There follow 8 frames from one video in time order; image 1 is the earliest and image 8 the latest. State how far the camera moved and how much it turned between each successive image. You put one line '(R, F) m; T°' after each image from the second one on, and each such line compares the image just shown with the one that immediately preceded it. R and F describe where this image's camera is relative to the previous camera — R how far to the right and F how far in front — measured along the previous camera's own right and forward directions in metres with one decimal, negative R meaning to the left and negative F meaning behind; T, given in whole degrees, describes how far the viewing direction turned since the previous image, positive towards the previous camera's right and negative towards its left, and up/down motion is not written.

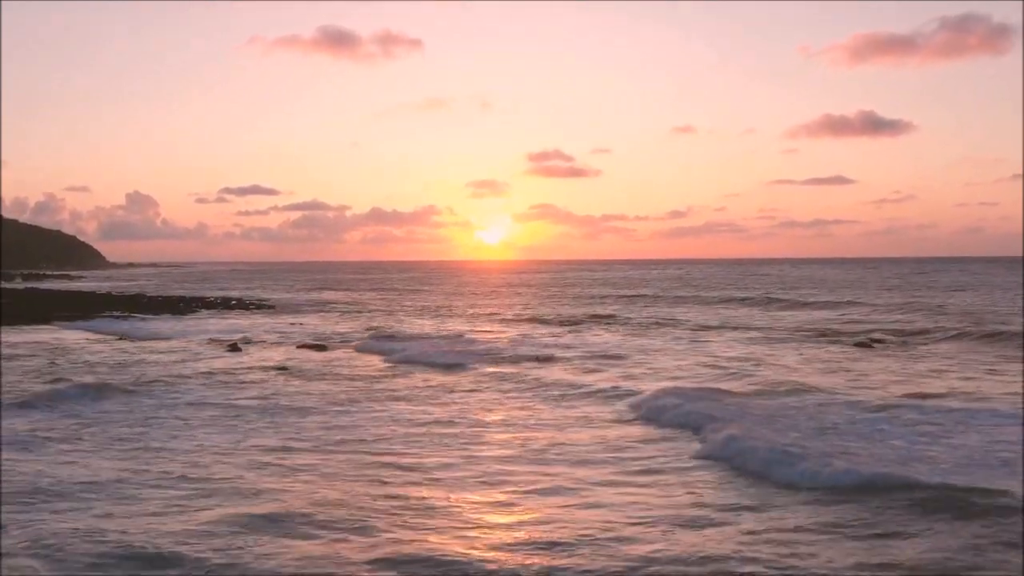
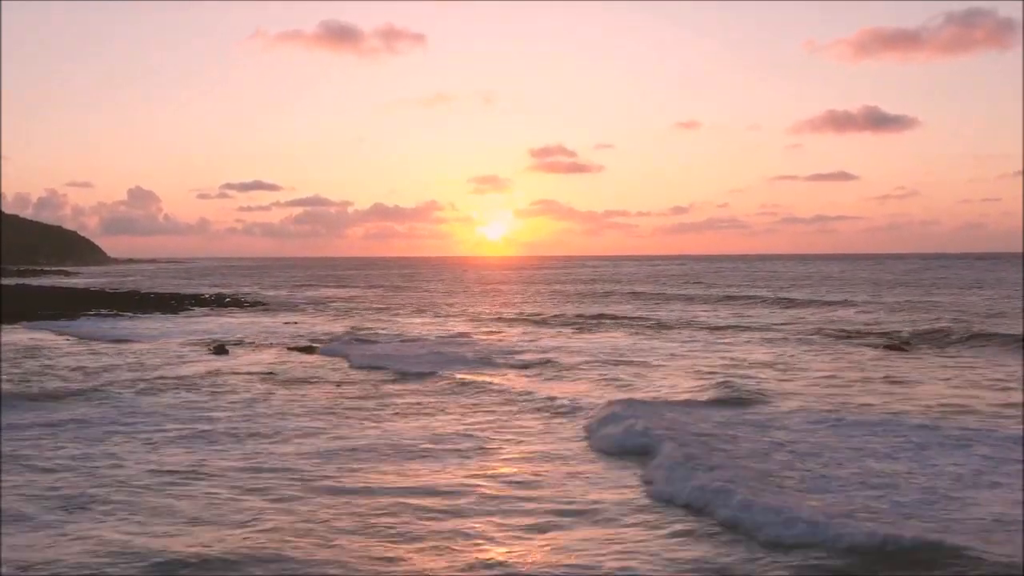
(-0.1, +1.9) m; 0°
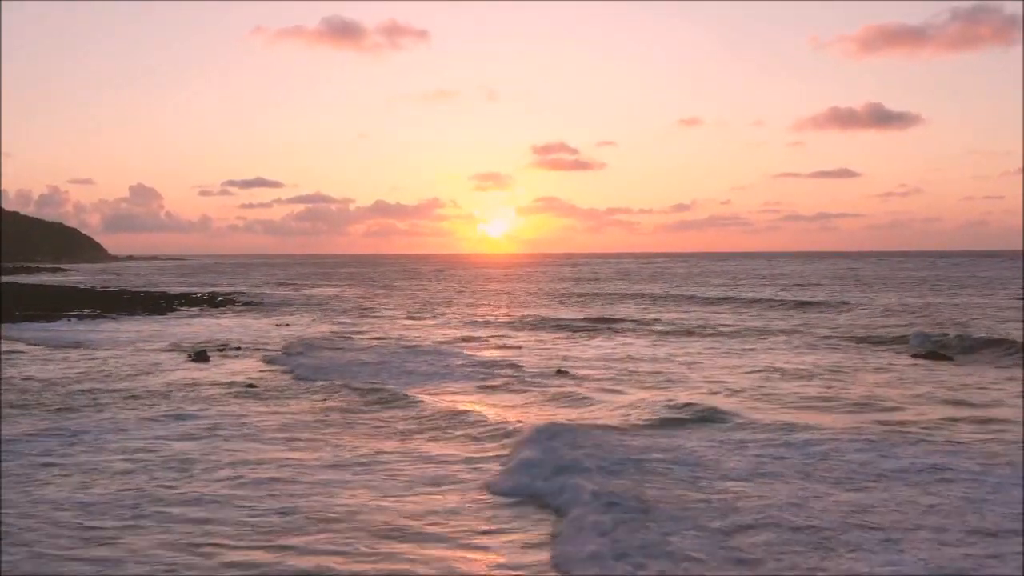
(-0.1, +2.4) m; 0°
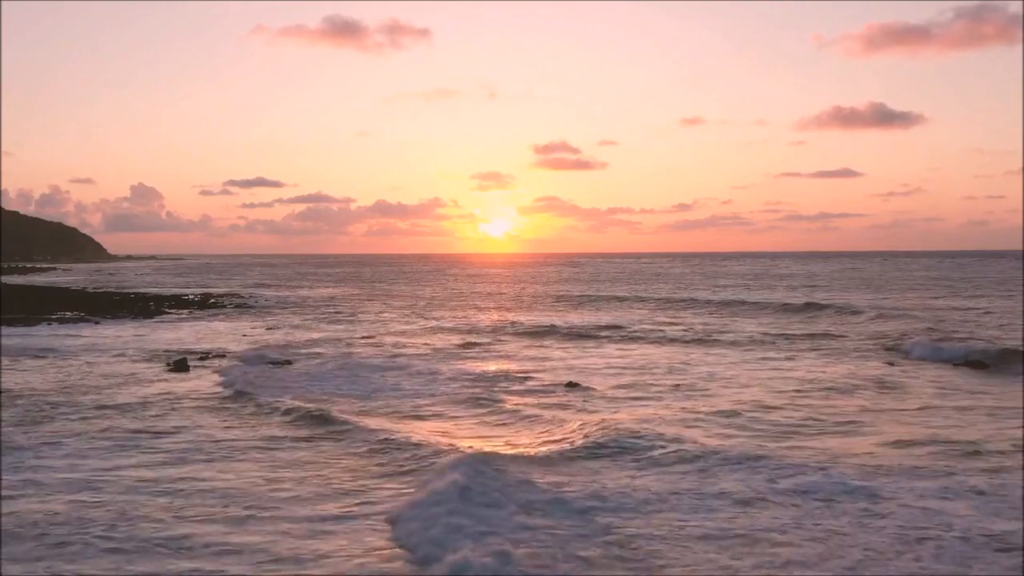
(-0.1, +2.1) m; 0°
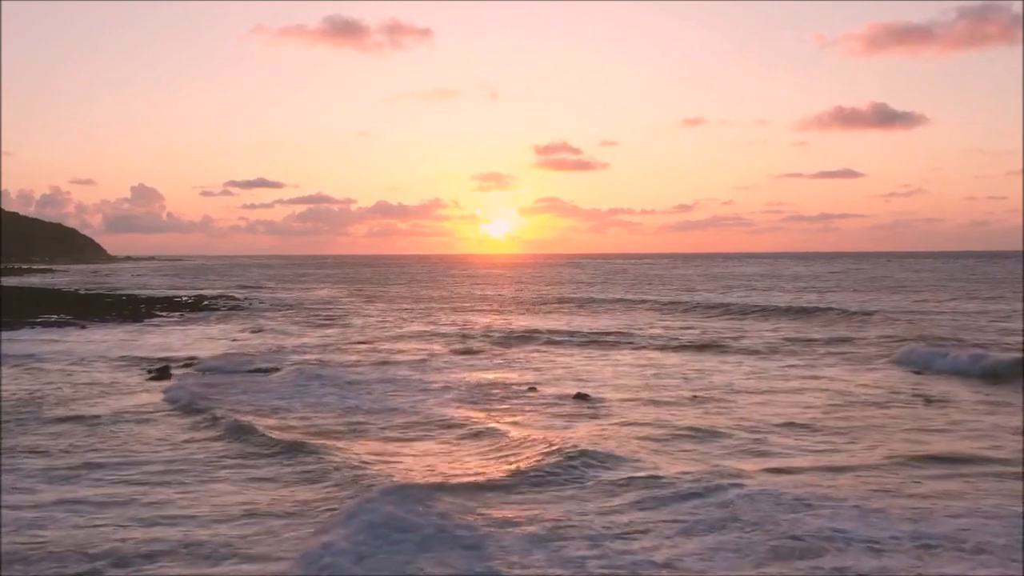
(-0.1, +1.6) m; 0°
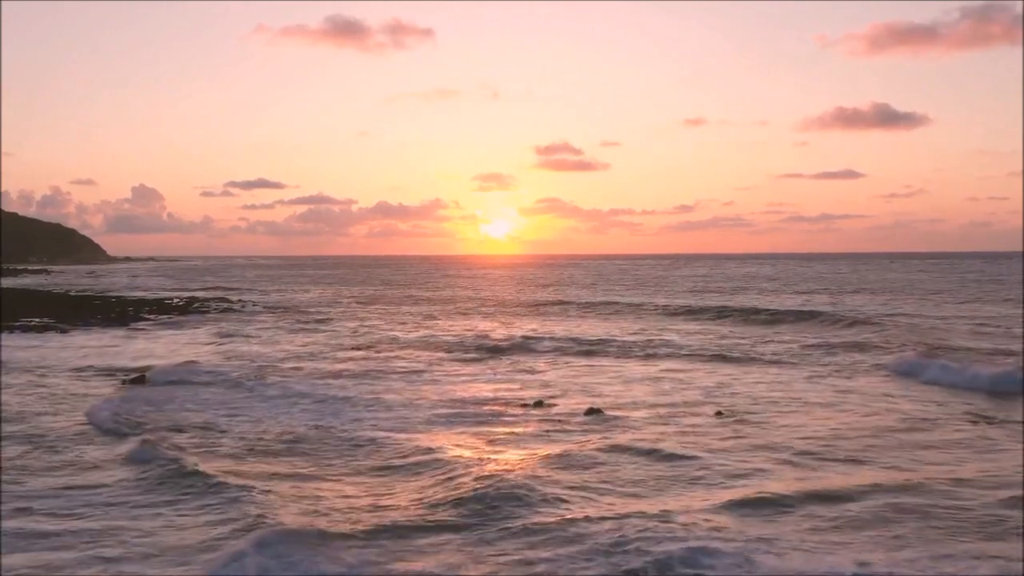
(-0.1, +1.8) m; 0°
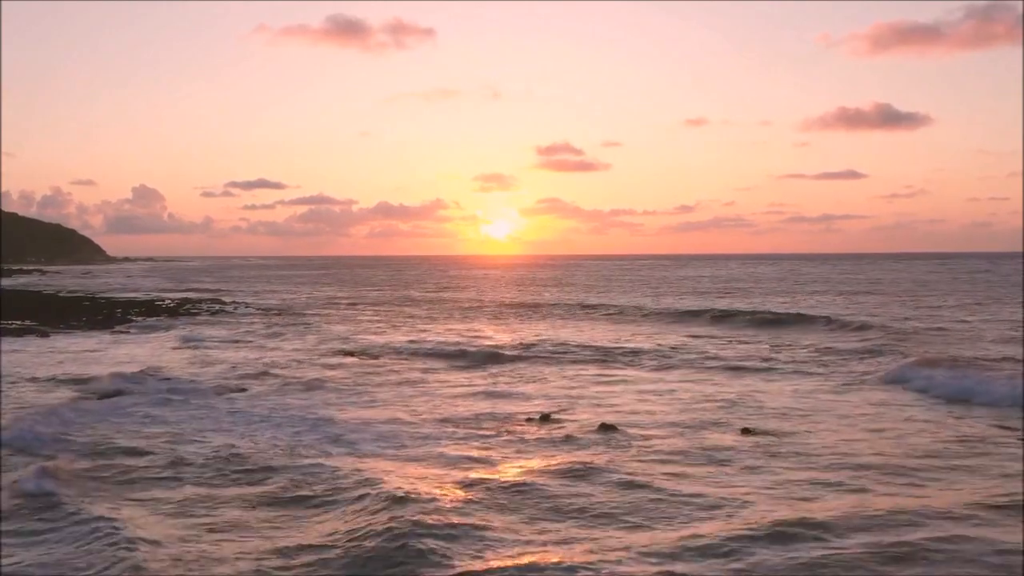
(-0.1, +1.7) m; 0°
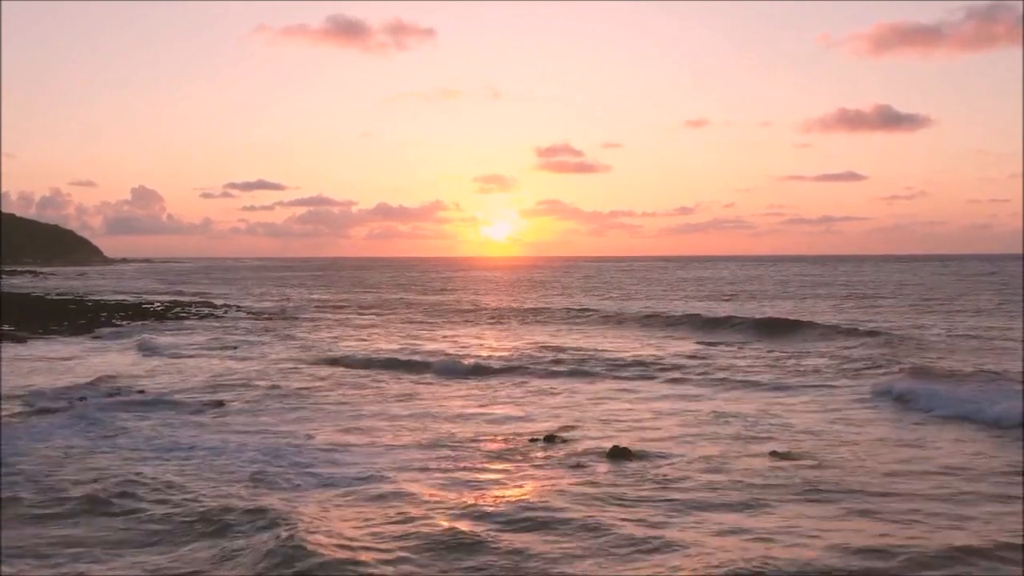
(0.0, +1.7) m; 0°
